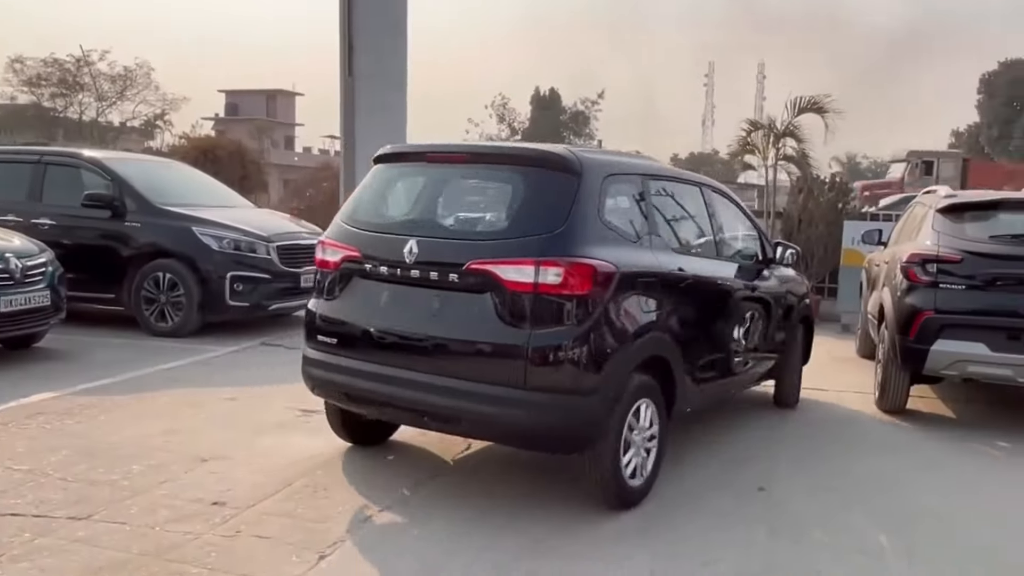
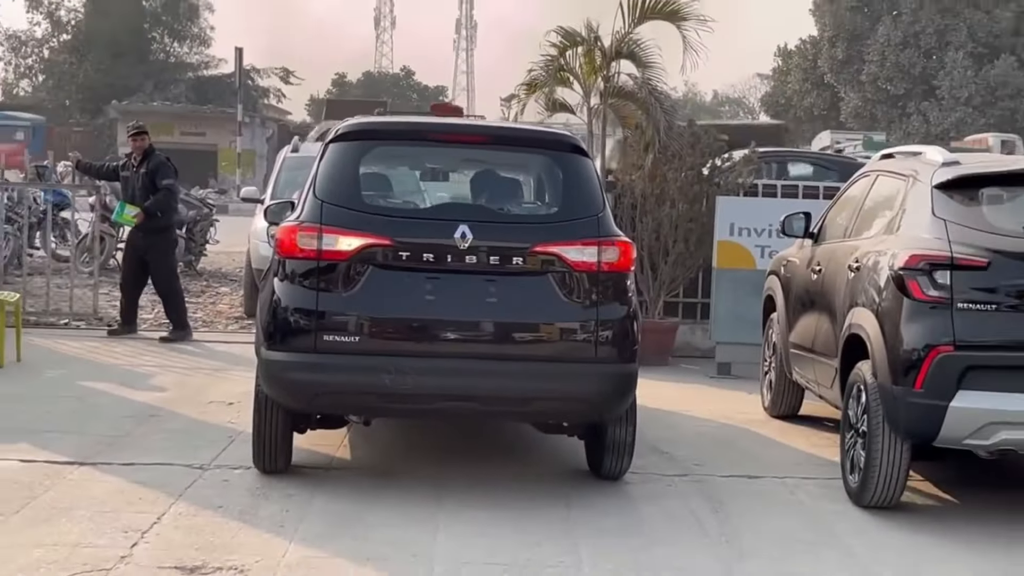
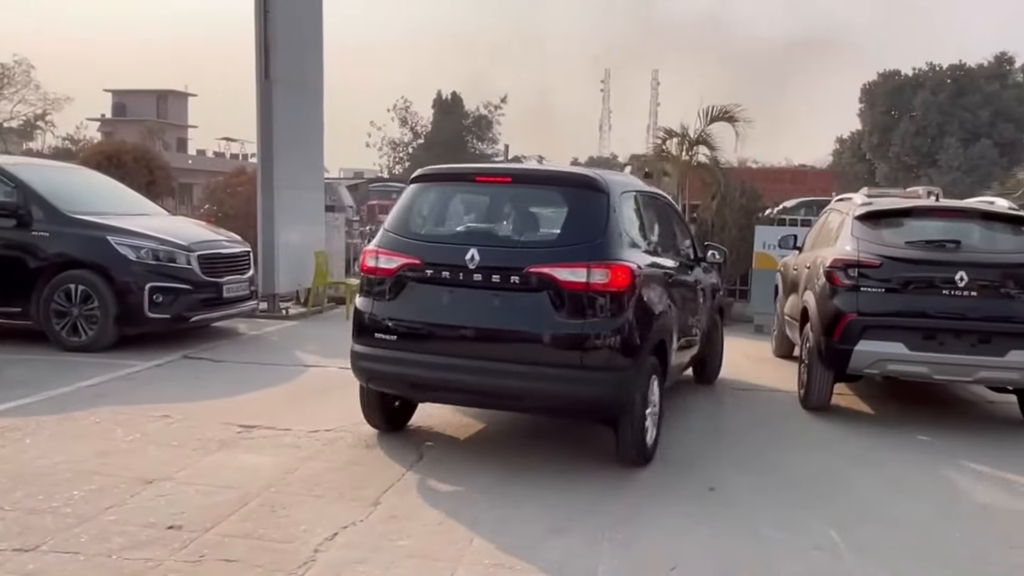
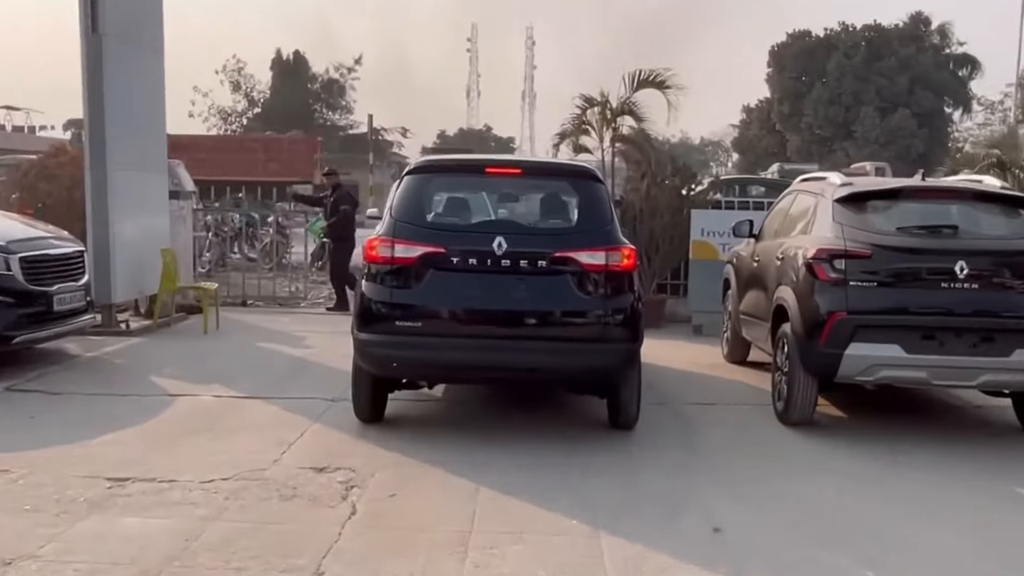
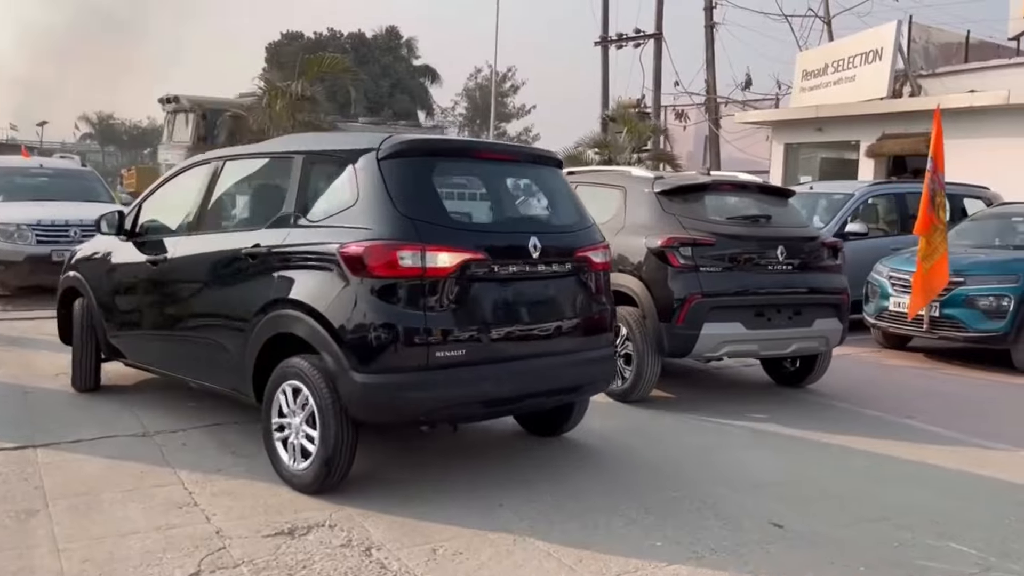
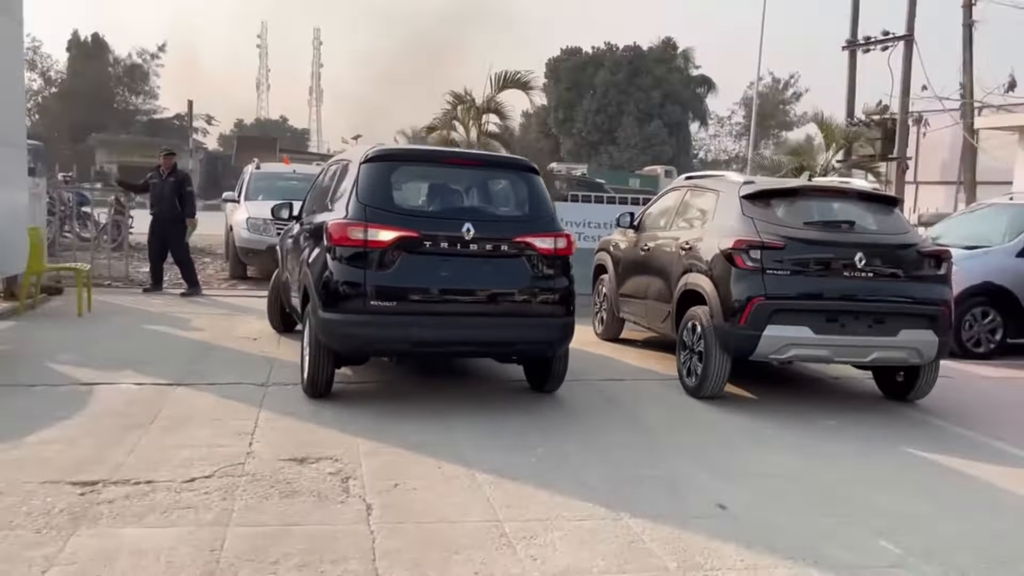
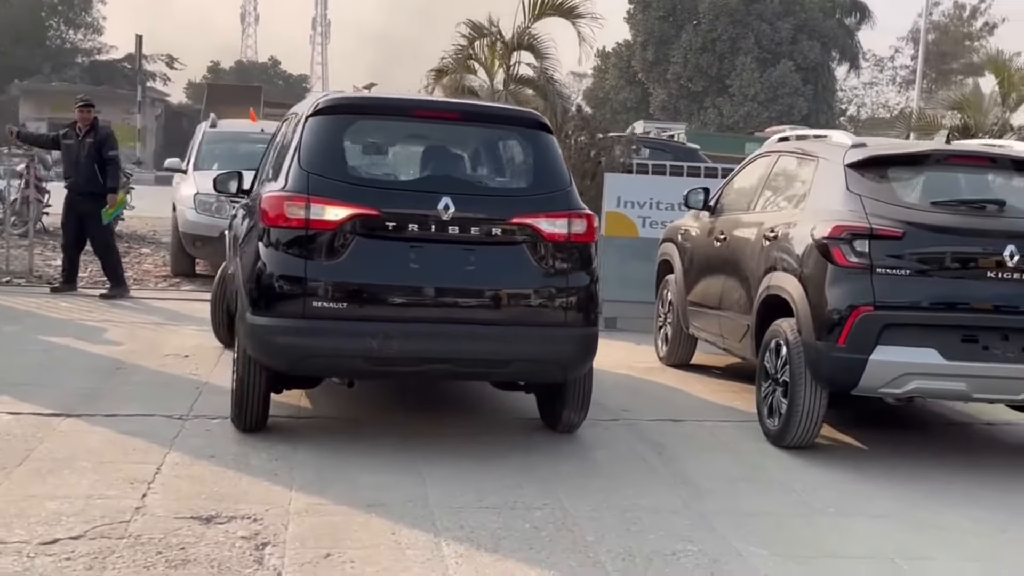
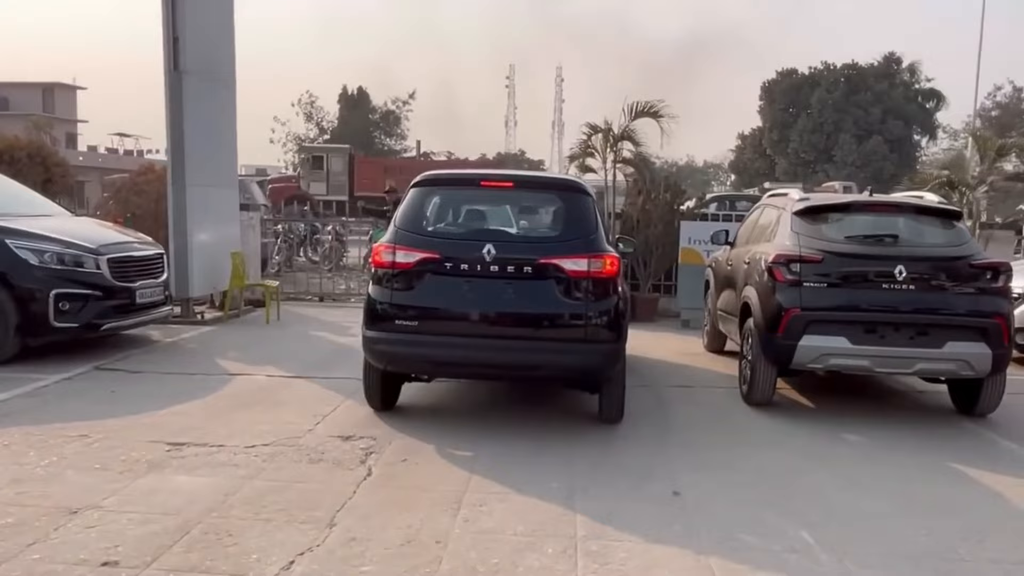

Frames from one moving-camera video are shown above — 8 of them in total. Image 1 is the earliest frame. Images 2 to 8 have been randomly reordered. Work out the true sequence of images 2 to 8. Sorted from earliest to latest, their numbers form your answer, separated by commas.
3, 8, 4, 2, 7, 6, 5
